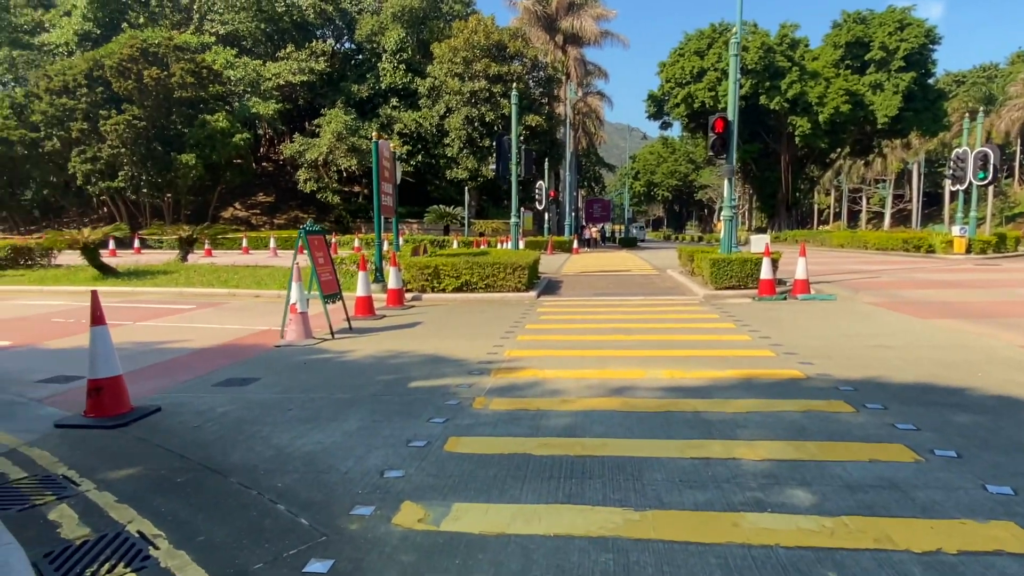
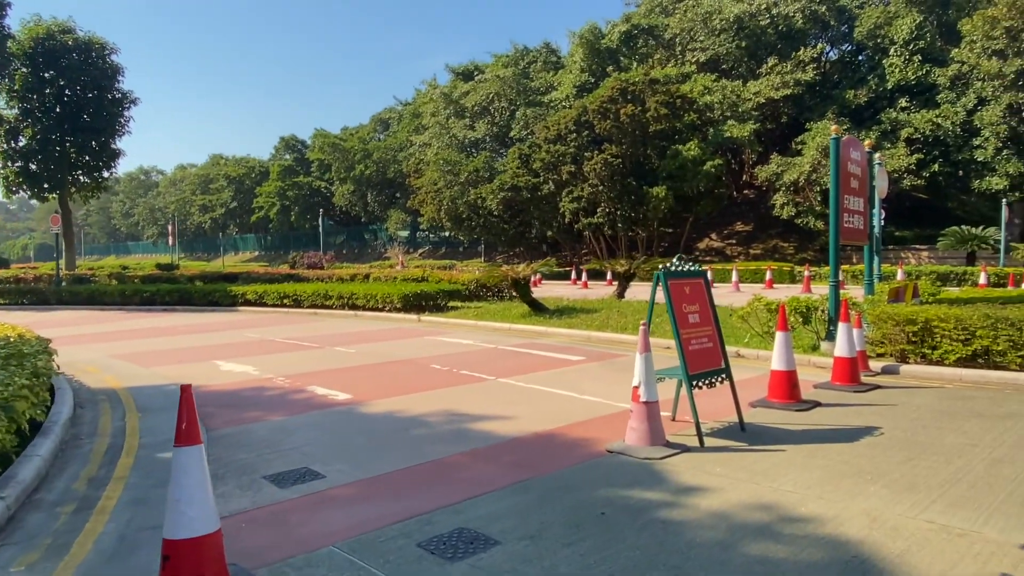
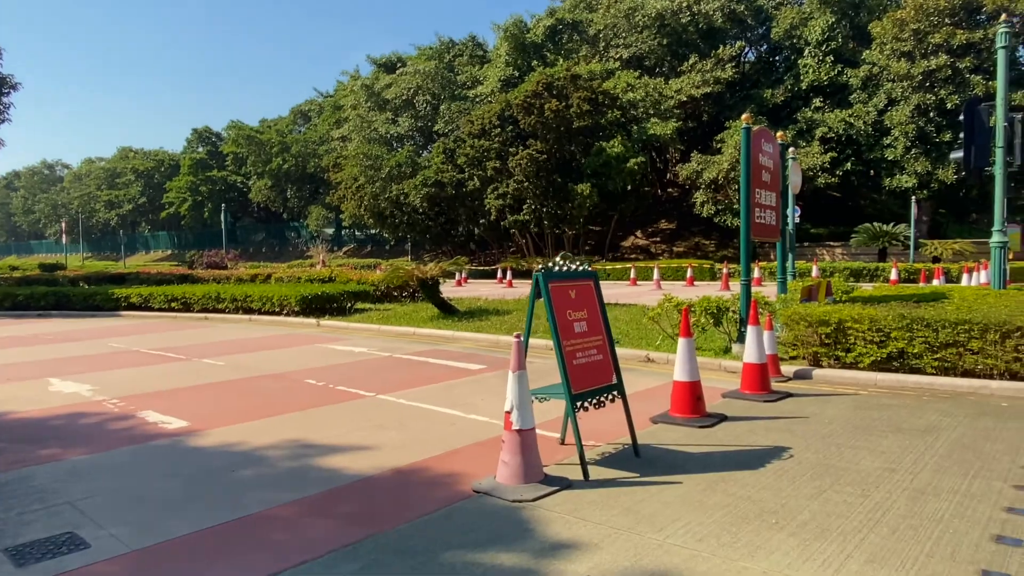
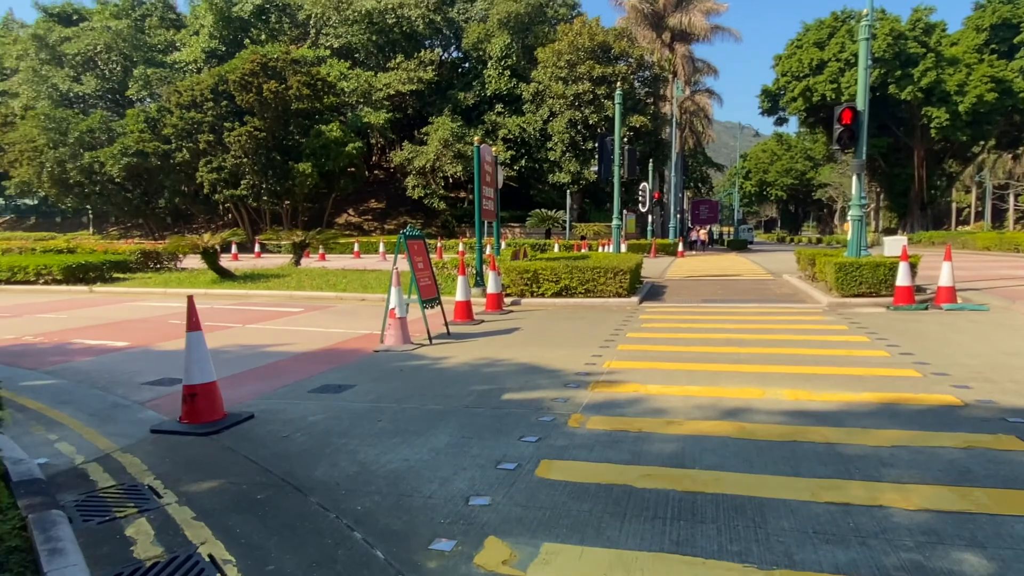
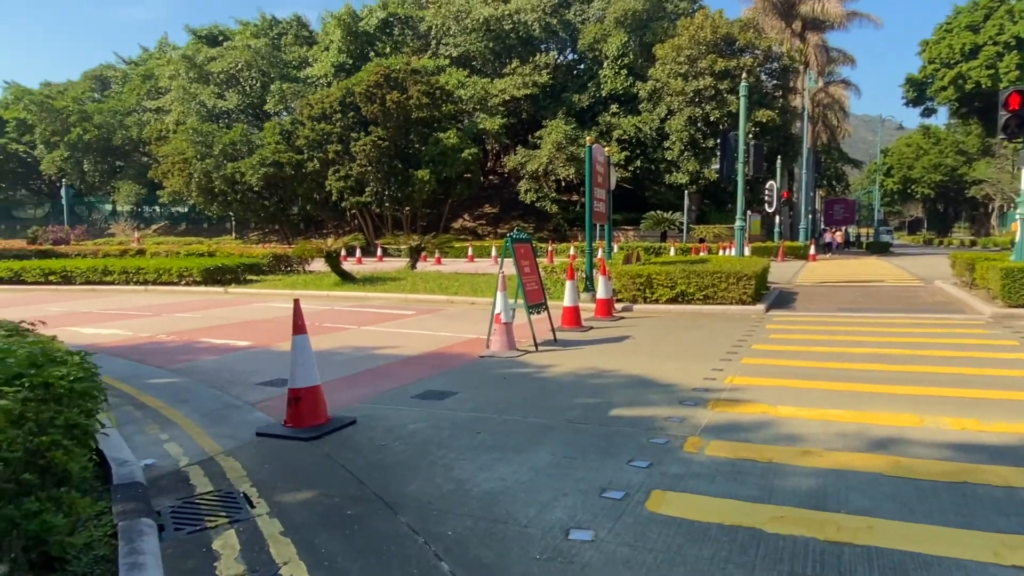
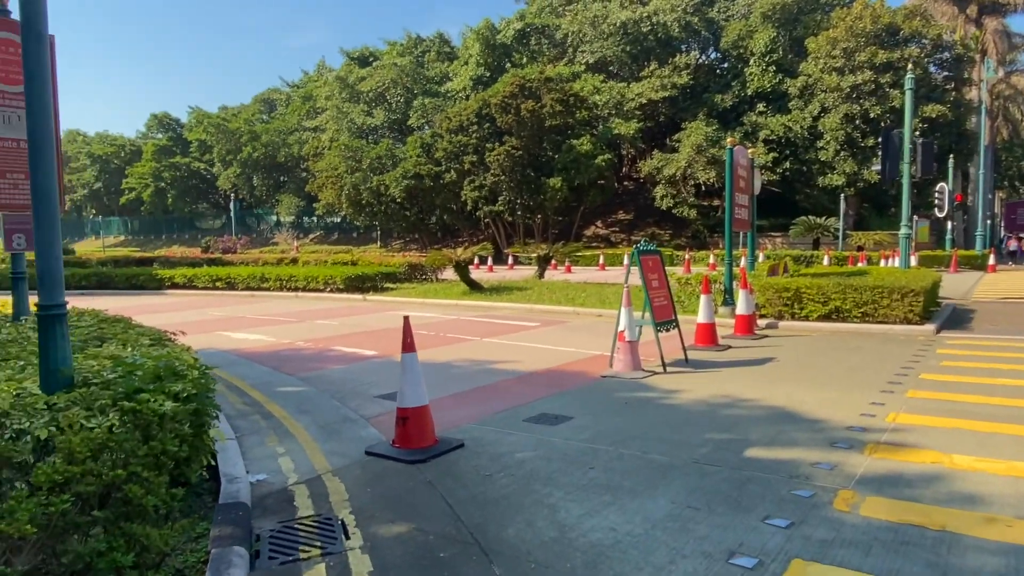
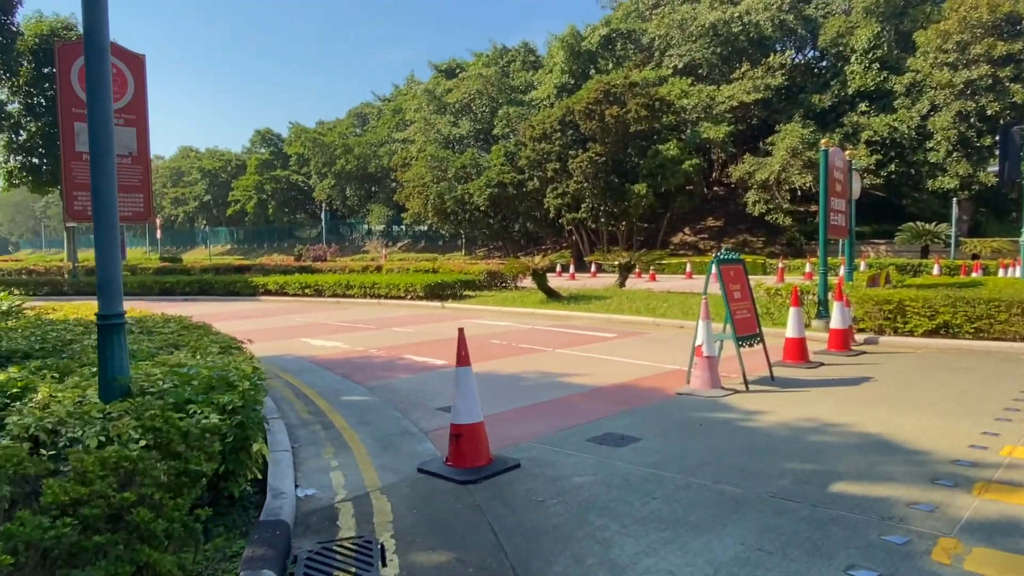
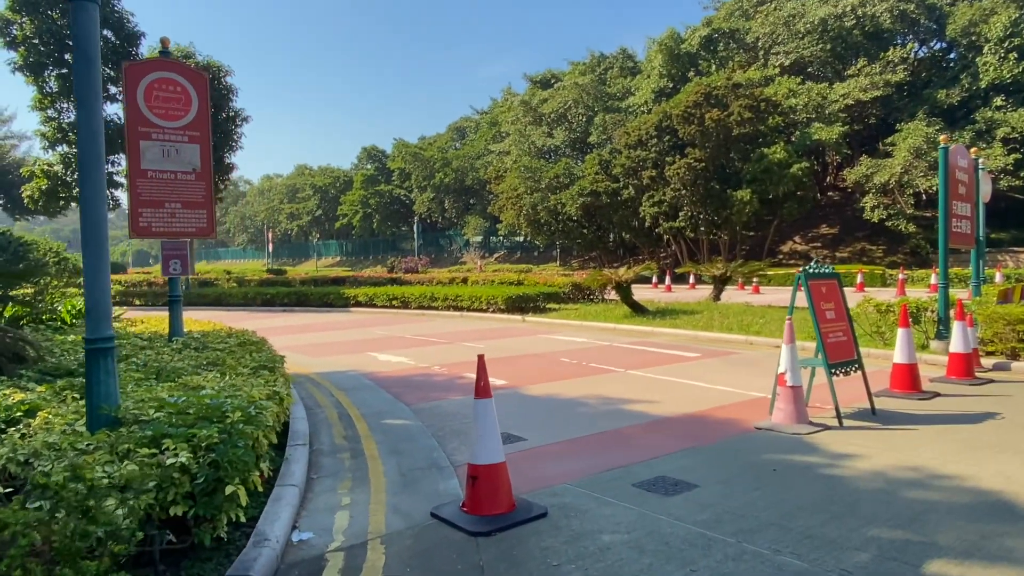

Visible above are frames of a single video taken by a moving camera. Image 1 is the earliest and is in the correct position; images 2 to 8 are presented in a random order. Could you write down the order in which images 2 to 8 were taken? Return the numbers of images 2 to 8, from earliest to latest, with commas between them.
4, 5, 6, 7, 8, 2, 3
